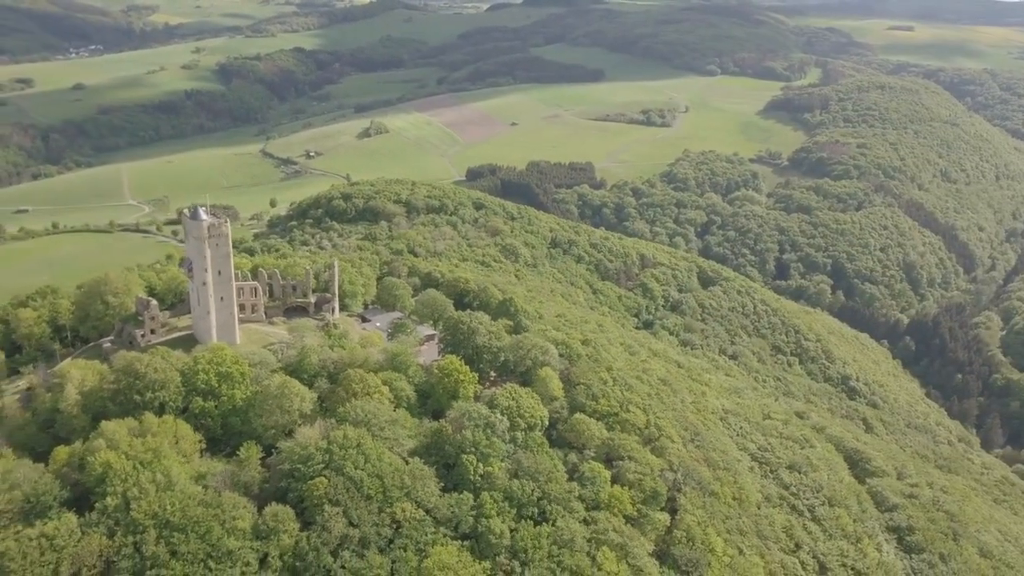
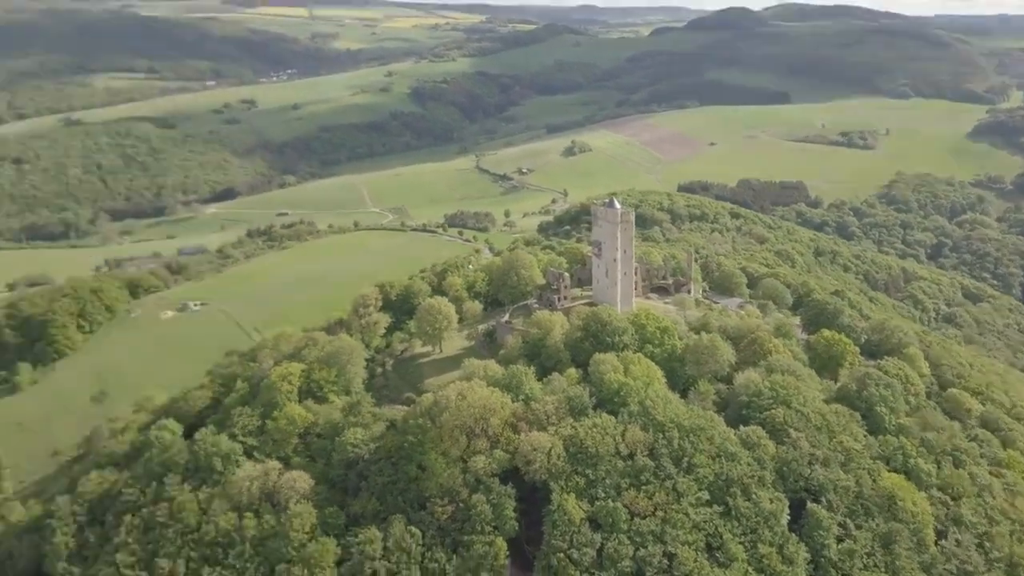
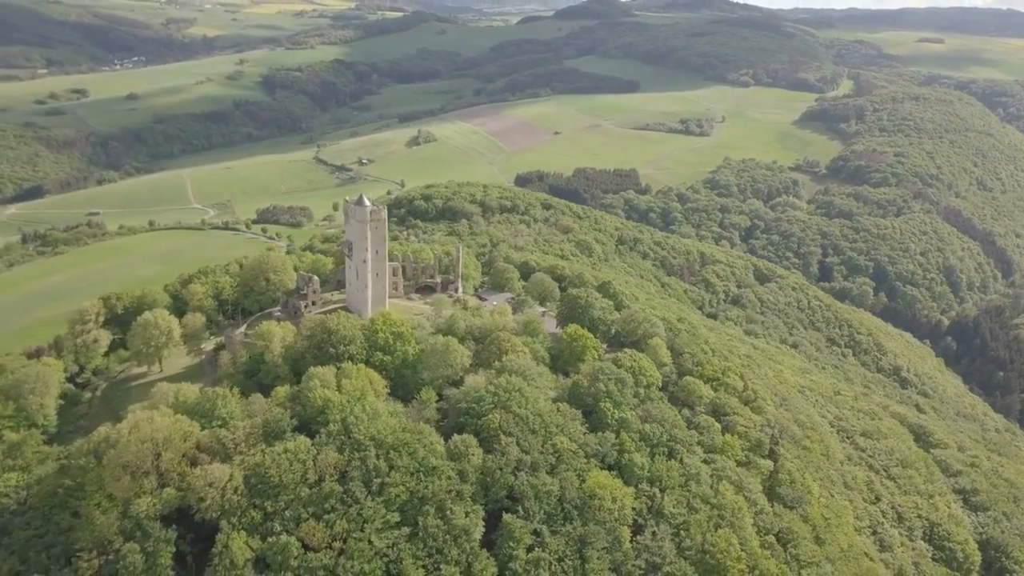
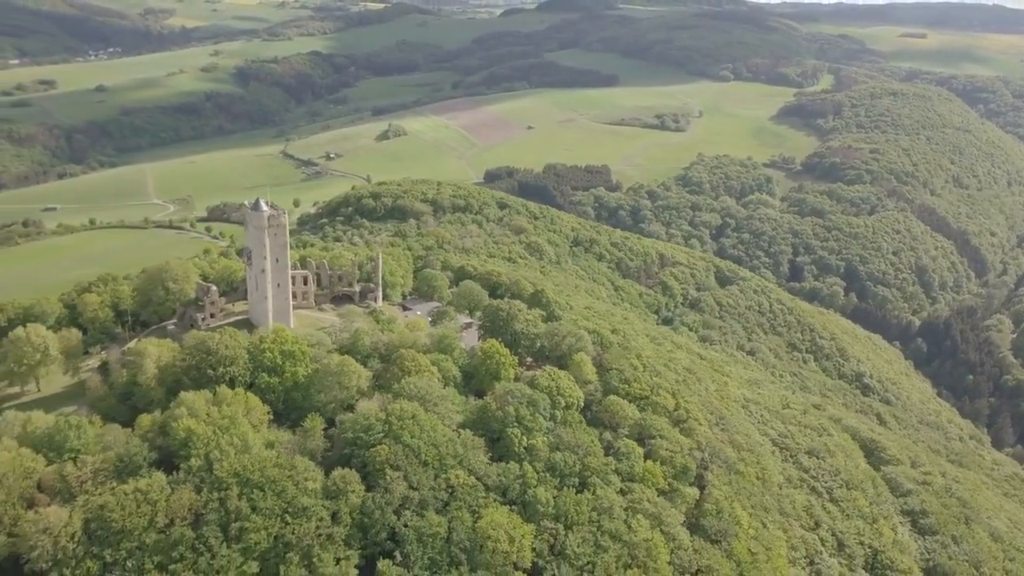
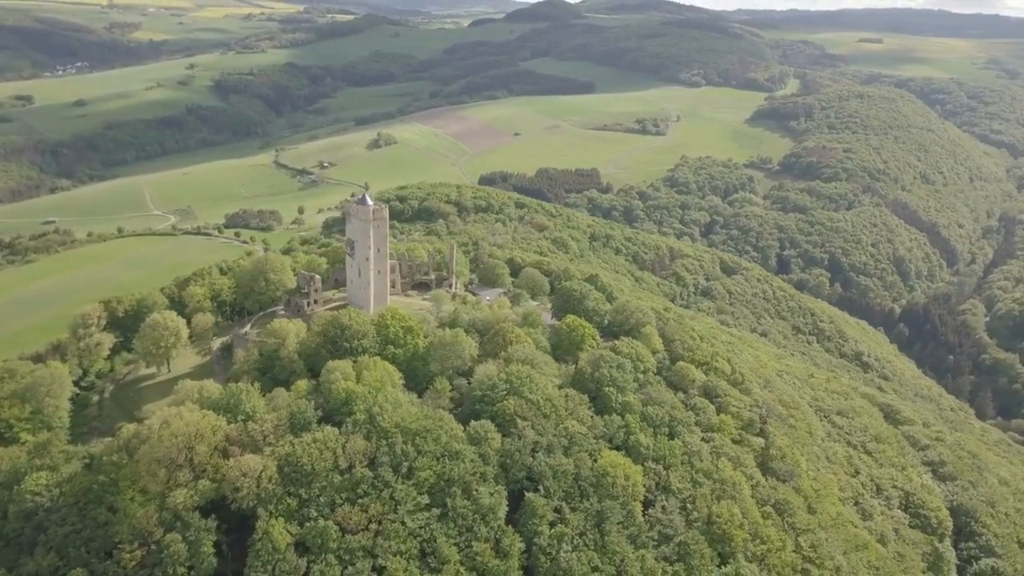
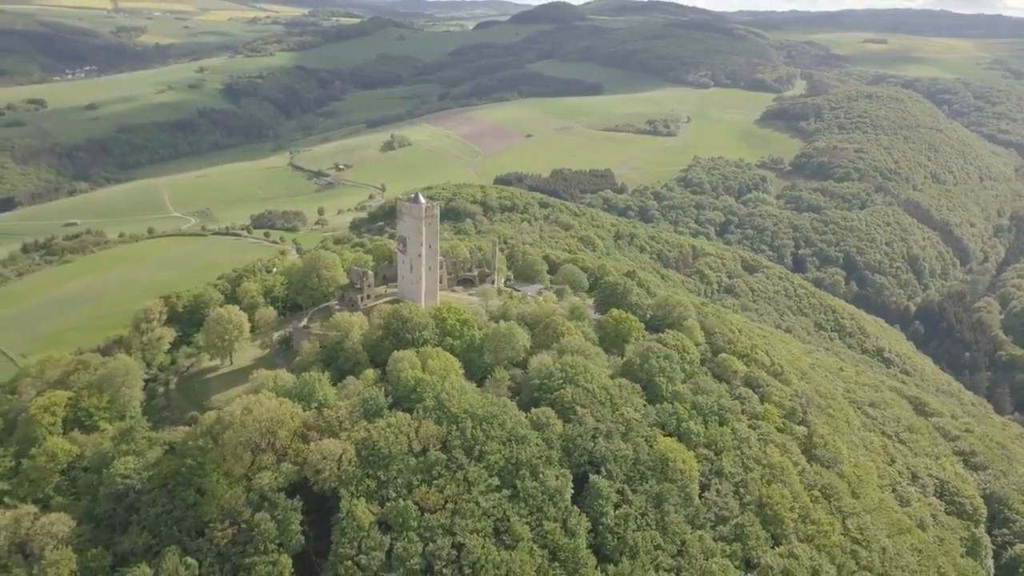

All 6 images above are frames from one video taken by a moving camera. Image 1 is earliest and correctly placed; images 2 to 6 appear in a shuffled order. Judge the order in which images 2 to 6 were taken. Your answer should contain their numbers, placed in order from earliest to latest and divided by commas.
4, 3, 5, 6, 2
